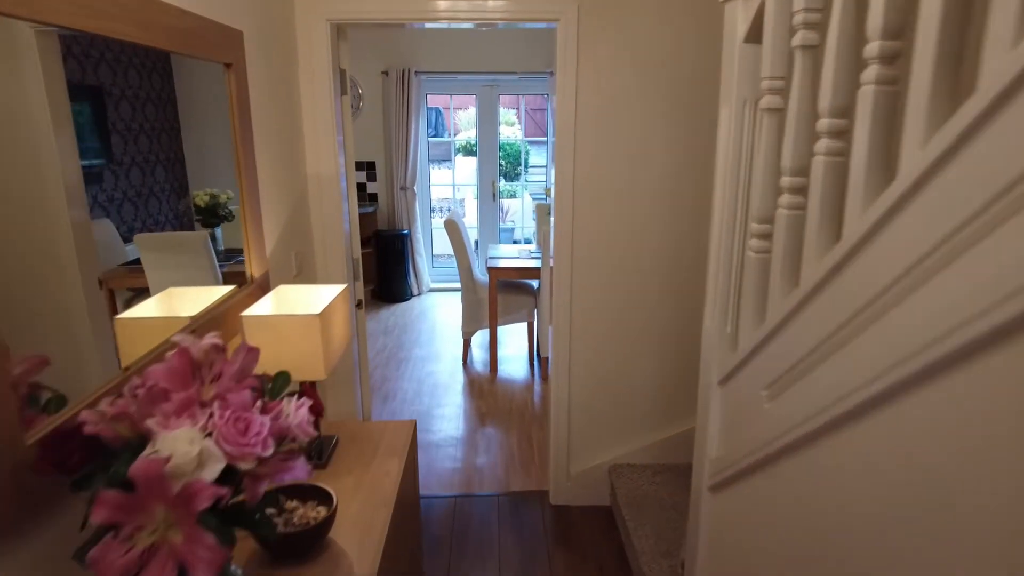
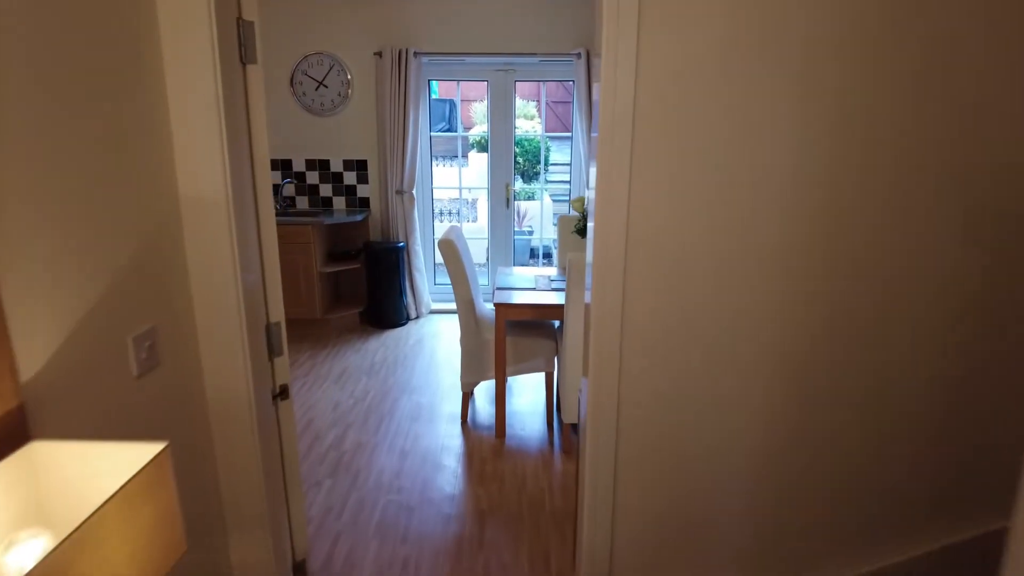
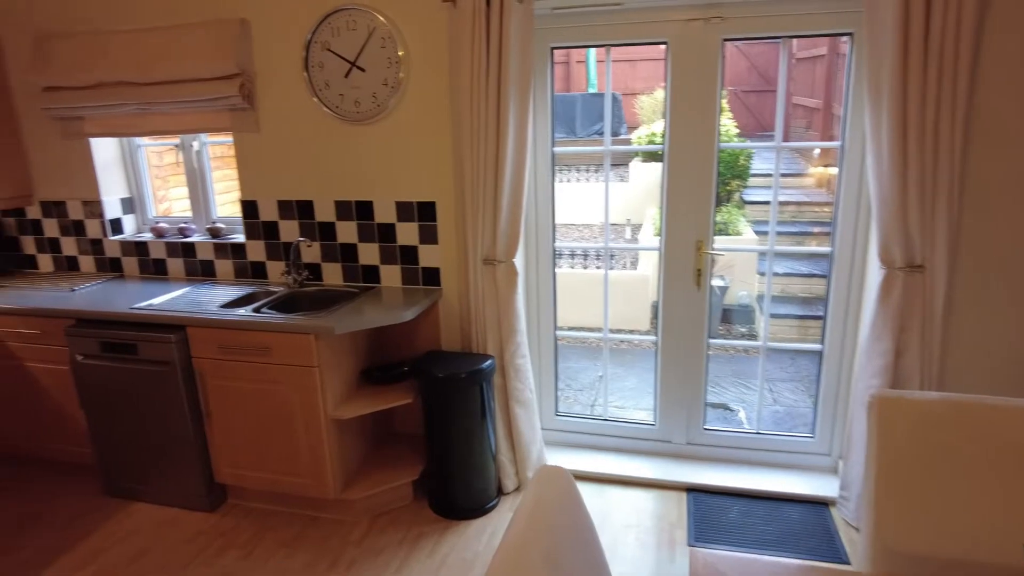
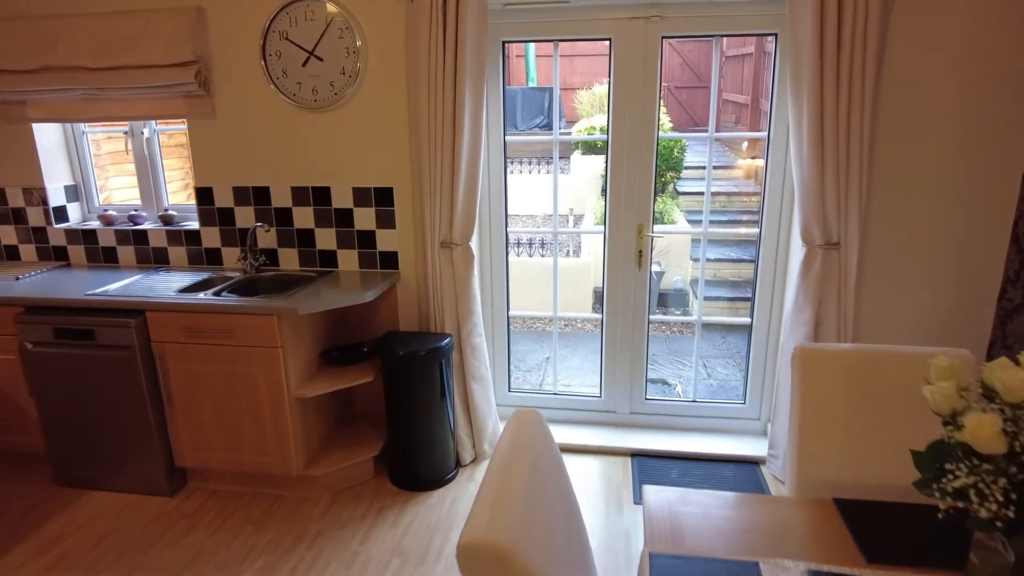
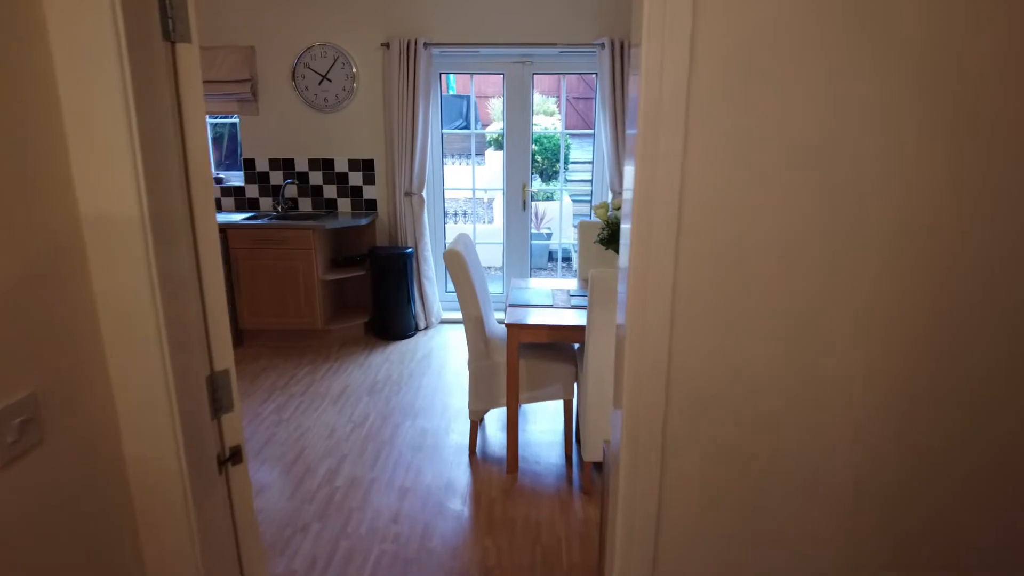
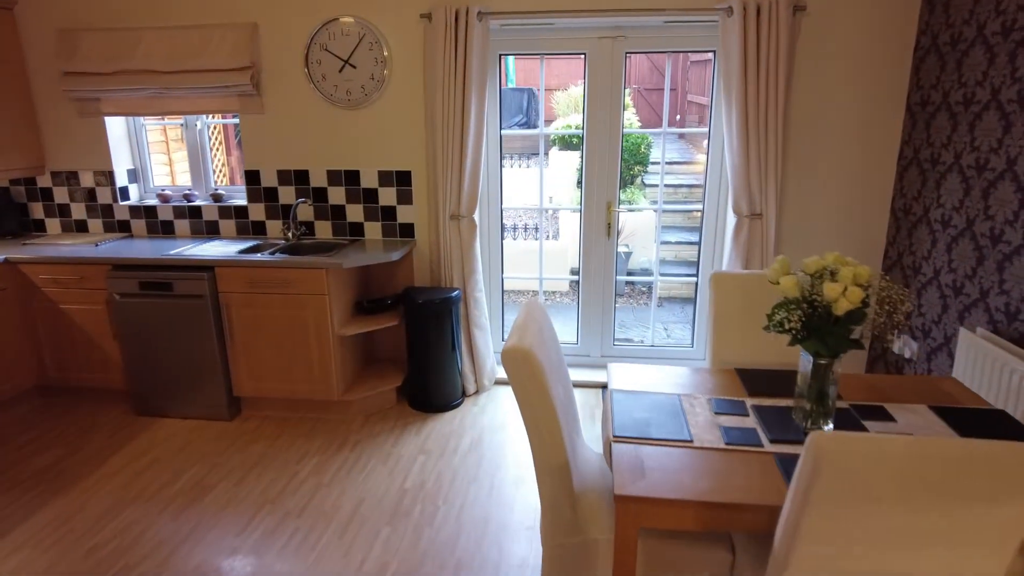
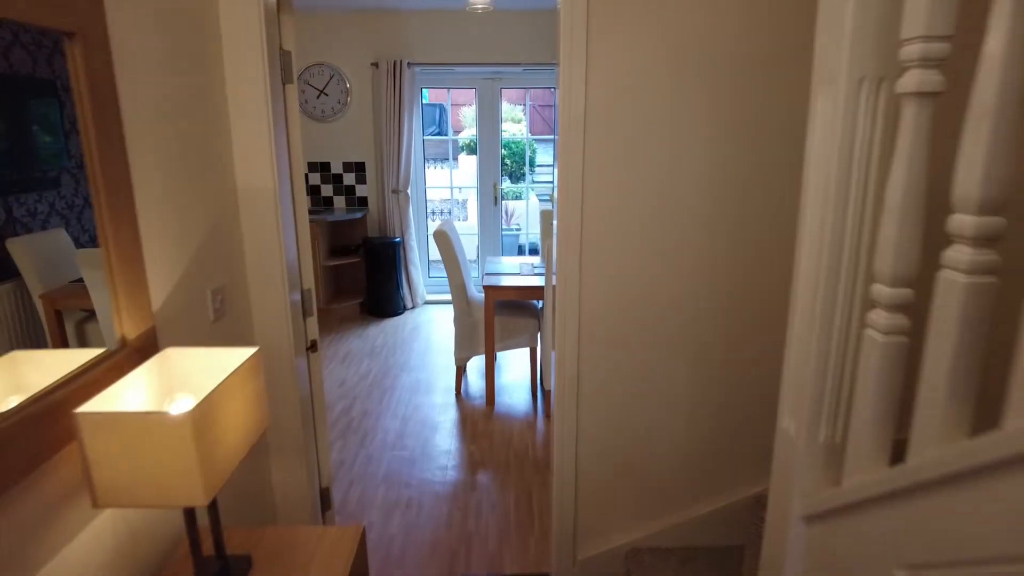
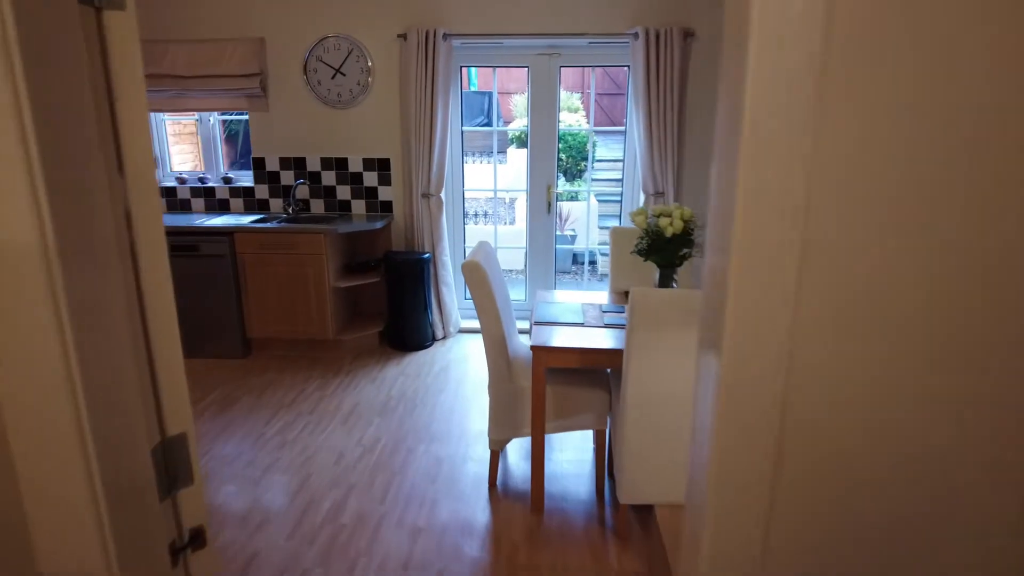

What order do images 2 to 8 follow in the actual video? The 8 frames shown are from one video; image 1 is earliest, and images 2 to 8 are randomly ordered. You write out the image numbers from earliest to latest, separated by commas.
7, 2, 5, 8, 6, 4, 3
